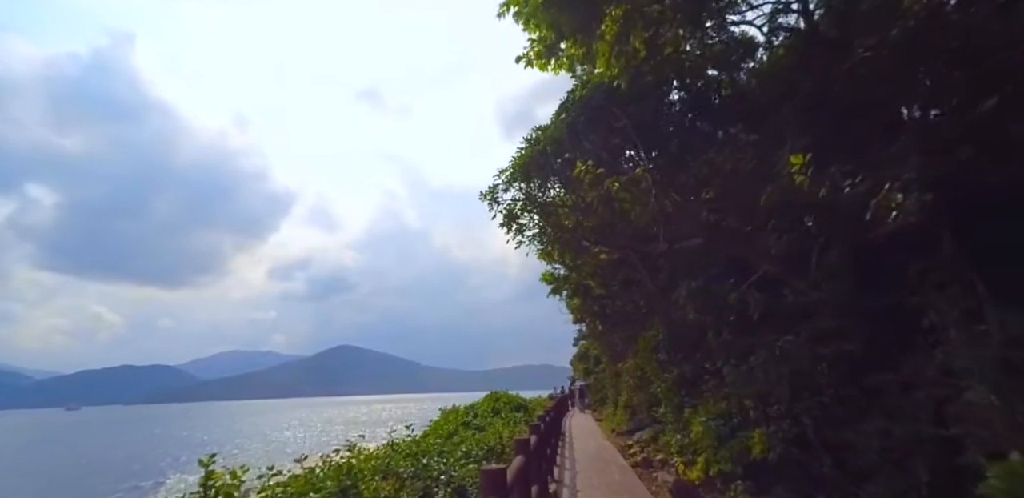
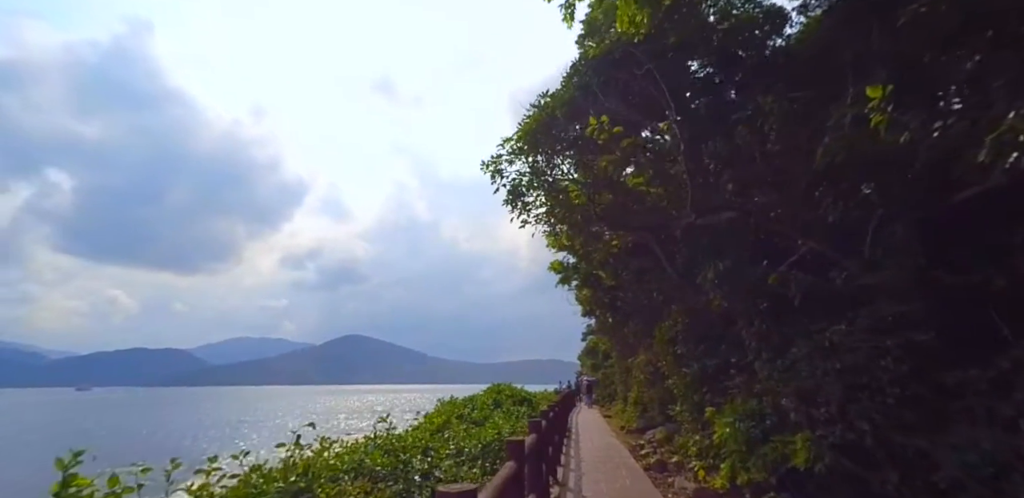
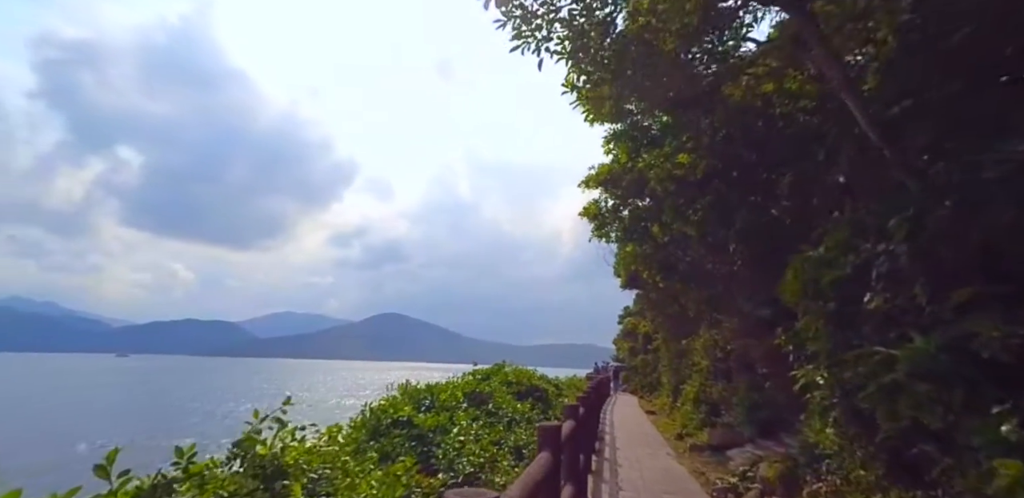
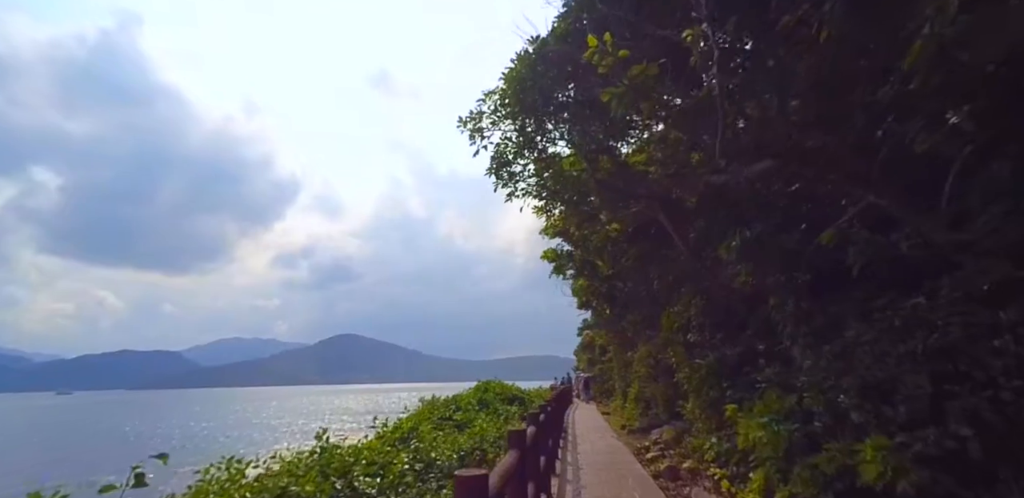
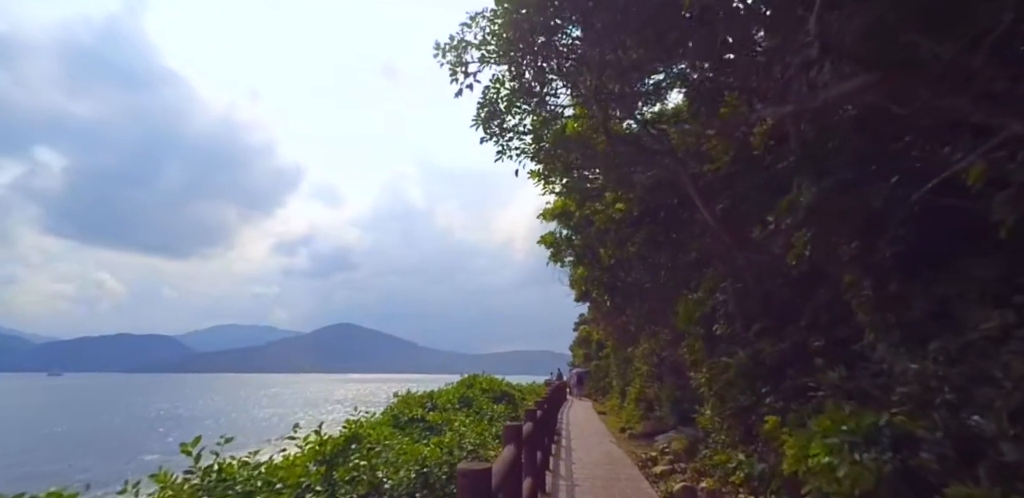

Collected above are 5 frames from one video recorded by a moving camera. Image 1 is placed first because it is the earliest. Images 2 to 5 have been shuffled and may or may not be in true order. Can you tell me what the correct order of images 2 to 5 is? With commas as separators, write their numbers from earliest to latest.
2, 4, 5, 3
